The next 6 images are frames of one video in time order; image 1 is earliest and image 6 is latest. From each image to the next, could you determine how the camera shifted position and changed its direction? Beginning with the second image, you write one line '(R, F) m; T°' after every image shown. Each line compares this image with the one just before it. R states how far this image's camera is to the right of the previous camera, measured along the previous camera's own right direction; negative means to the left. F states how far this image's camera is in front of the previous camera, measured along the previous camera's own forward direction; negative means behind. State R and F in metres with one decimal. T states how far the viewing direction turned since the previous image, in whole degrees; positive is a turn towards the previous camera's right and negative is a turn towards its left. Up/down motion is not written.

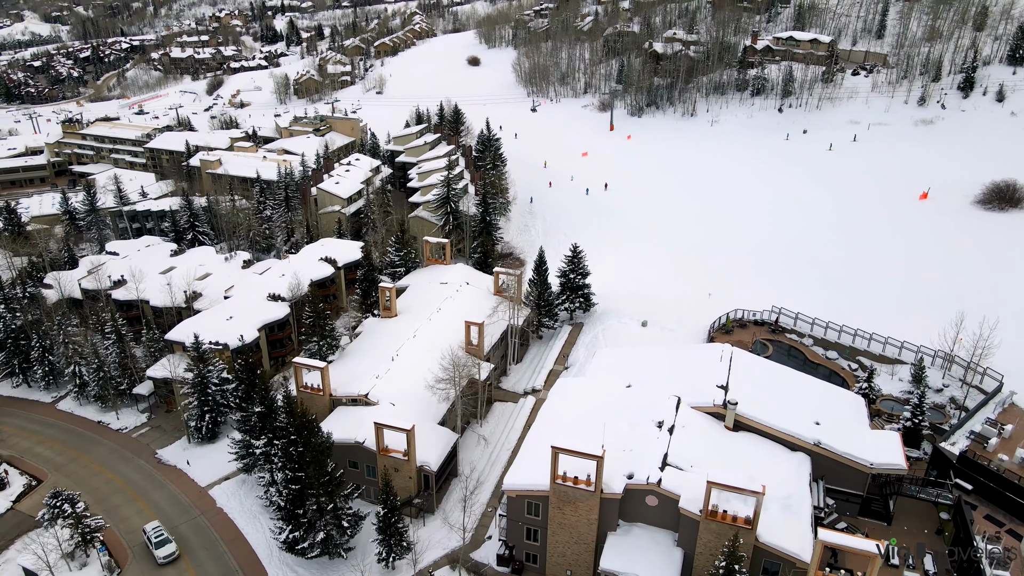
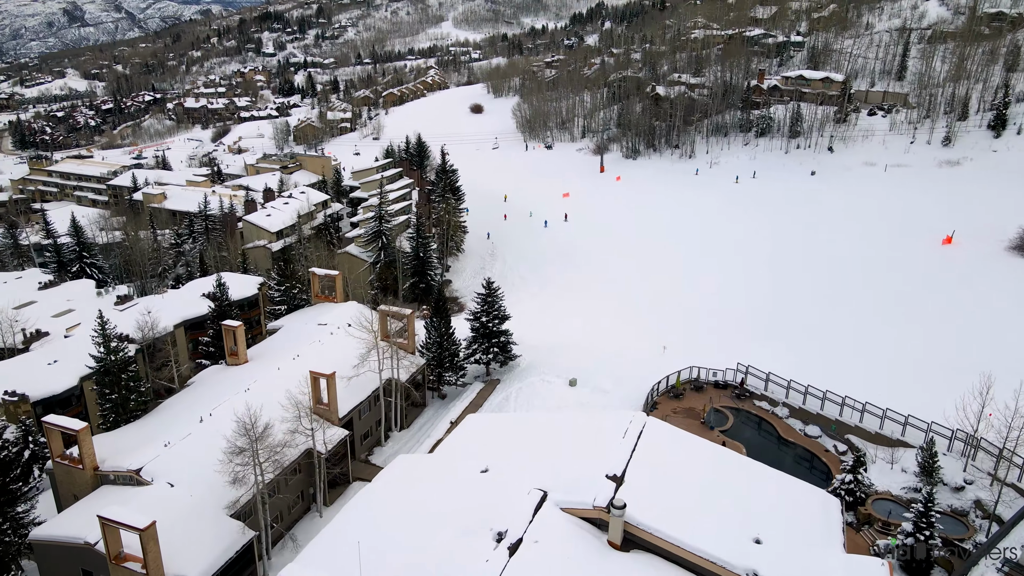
(+5.4, +8.0) m; -2°
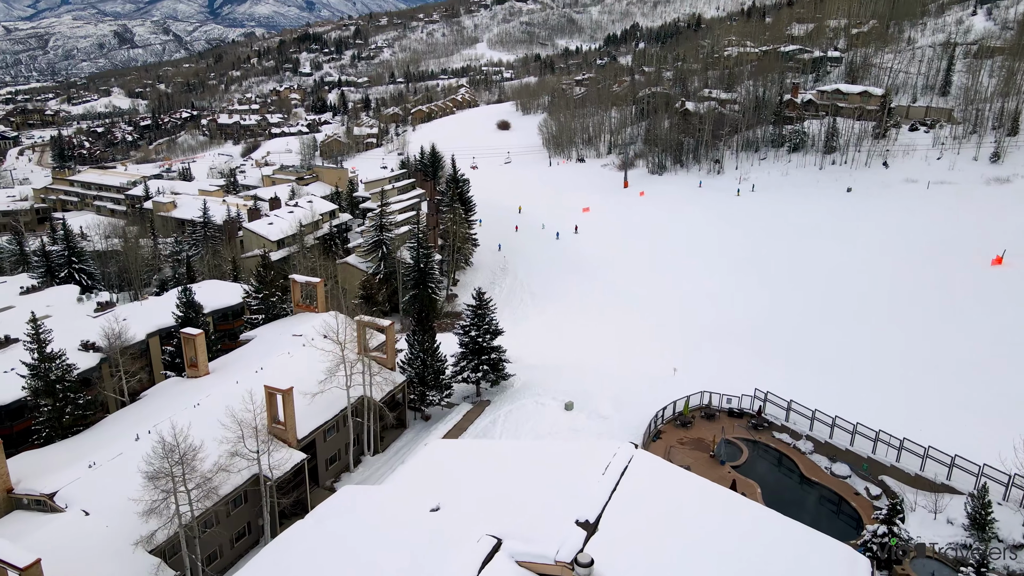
(+1.4, +2.9) m; -3°
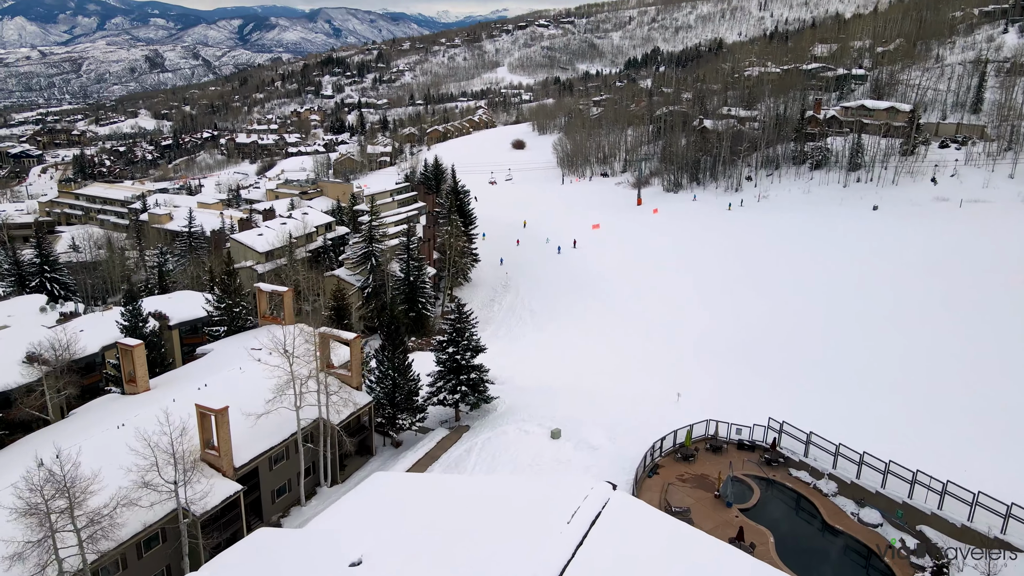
(+1.2, +2.9) m; -2°
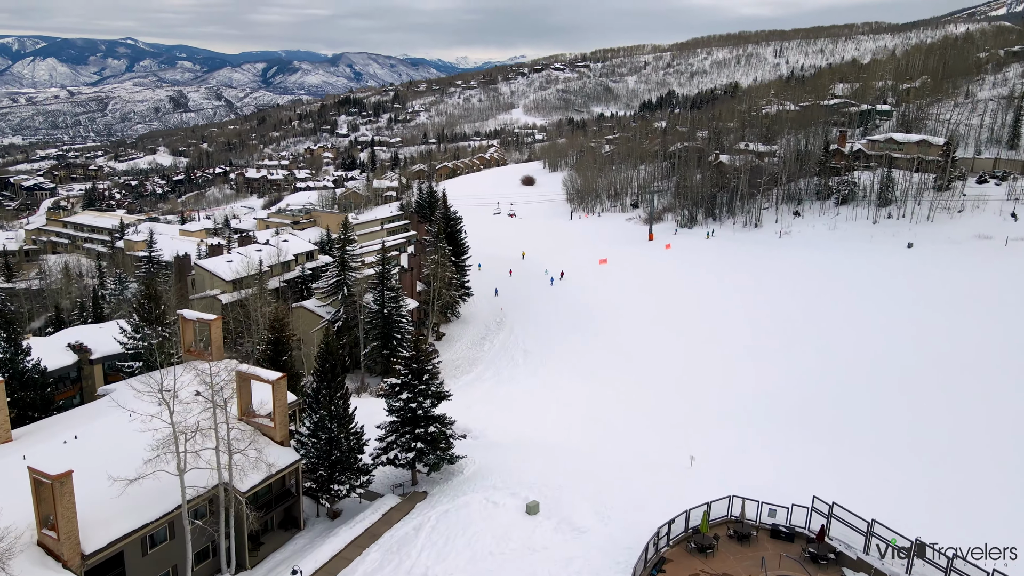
(+1.1, +4.9) m; -1°
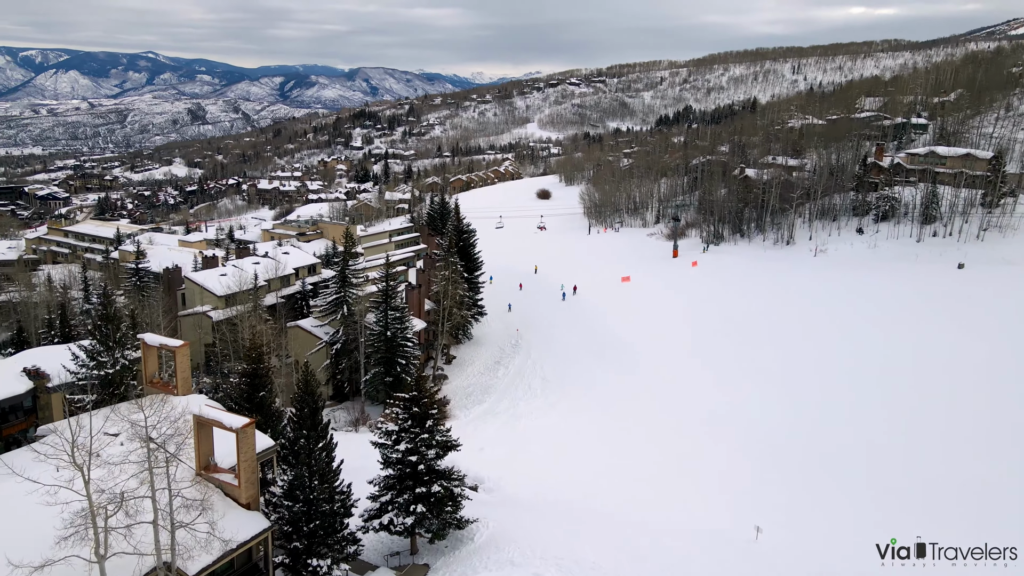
(-0.3, +3.6) m; -1°
